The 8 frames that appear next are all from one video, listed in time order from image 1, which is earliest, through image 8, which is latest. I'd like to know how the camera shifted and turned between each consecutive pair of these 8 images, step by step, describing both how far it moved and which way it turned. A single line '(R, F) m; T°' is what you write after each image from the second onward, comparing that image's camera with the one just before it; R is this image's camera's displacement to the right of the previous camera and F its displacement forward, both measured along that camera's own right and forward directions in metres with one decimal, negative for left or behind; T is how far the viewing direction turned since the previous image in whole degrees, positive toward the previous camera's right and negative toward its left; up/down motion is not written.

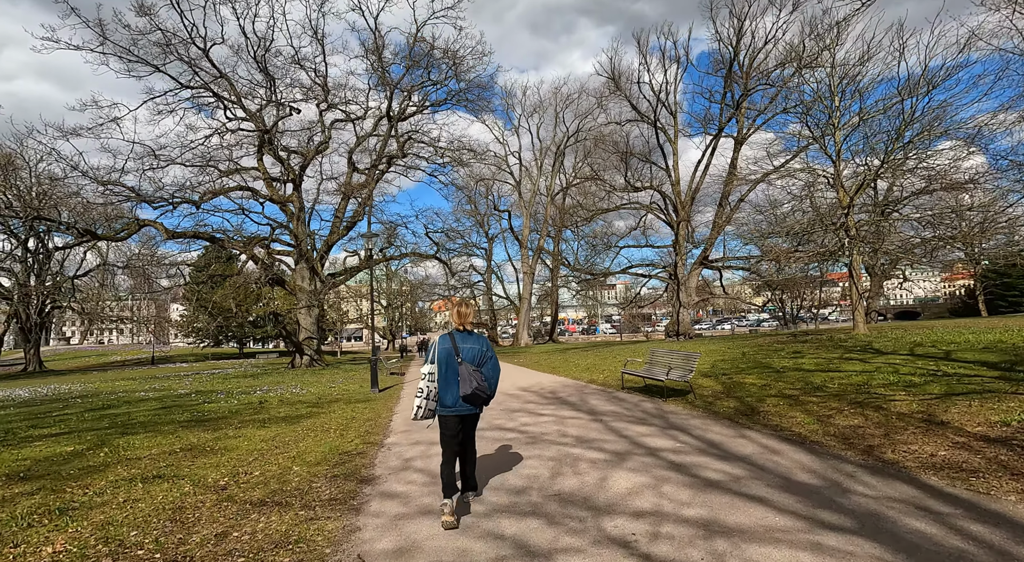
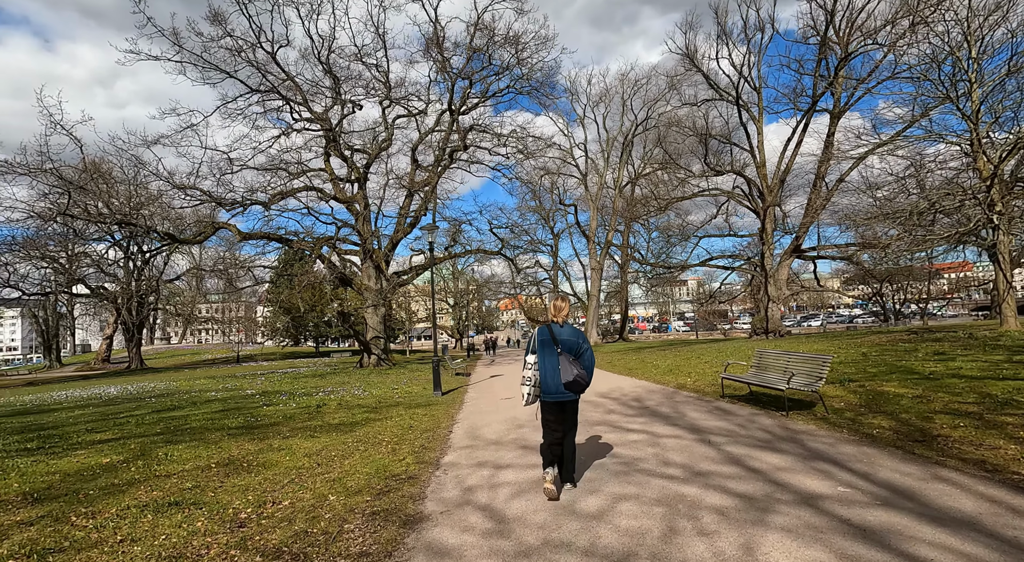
(-0.1, +1.2) m; -6°
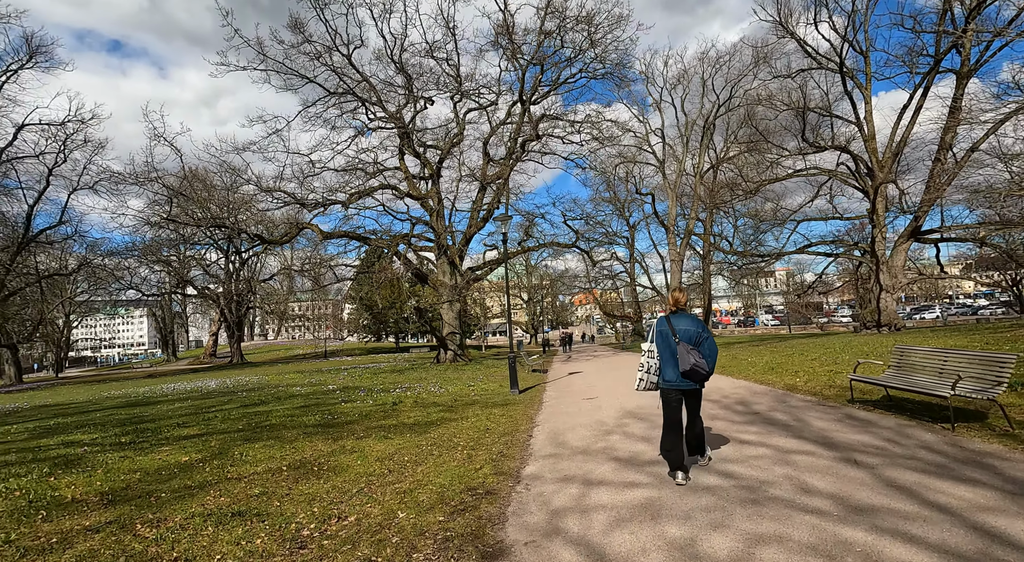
(-0.1, +0.7) m; -7°
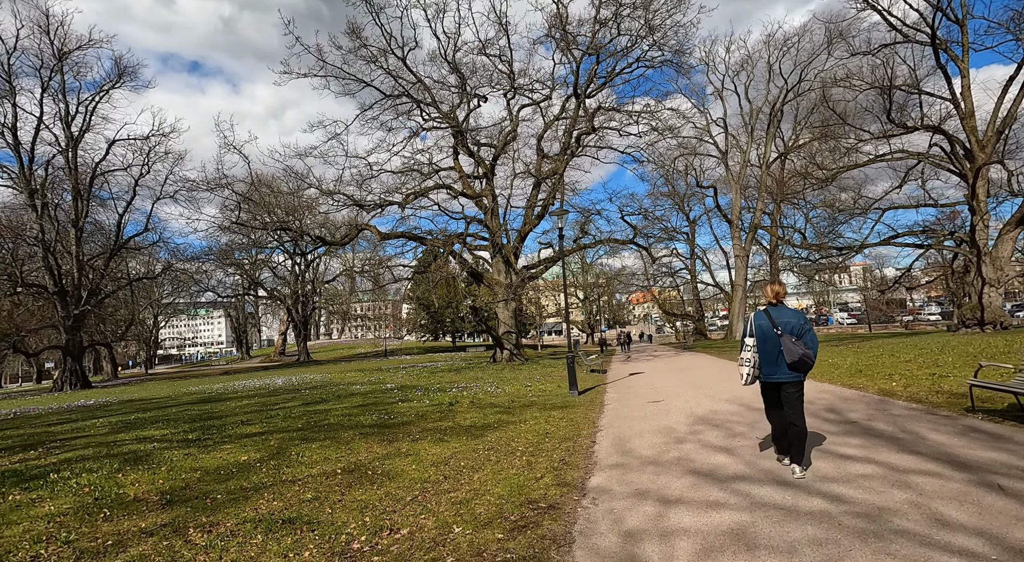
(-0.1, +0.4) m; -5°
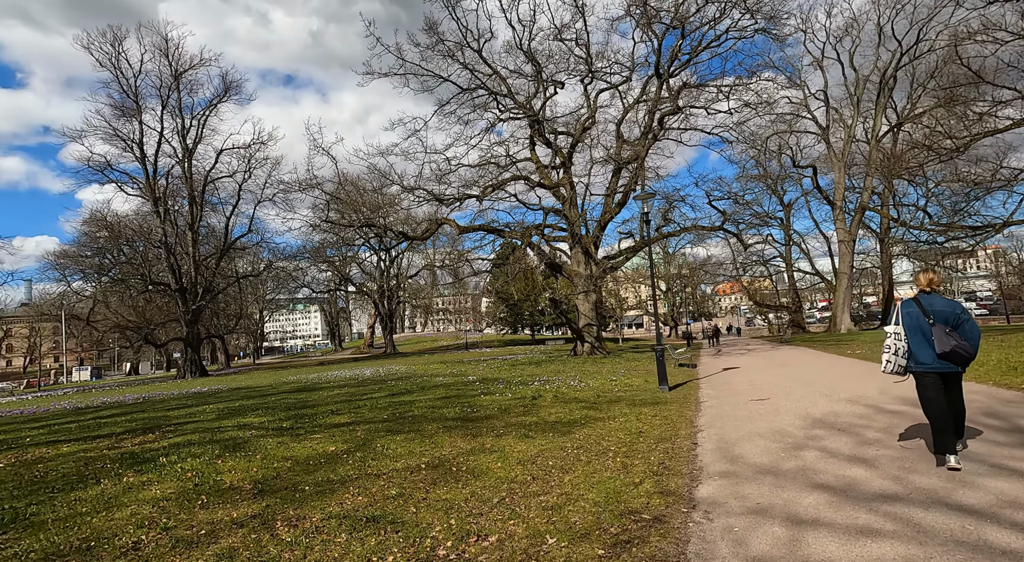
(-0.1, +0.4) m; -7°
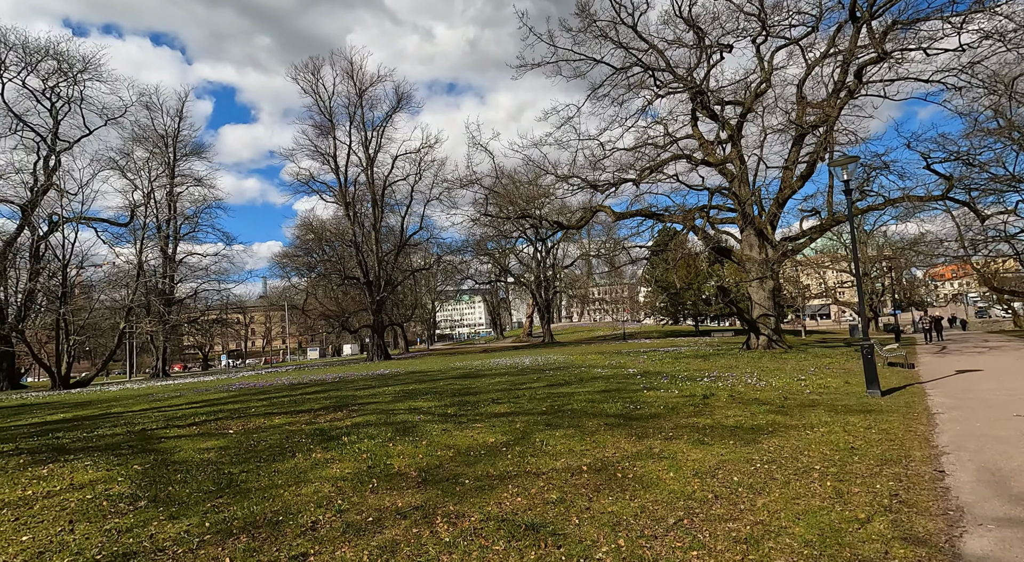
(-0.2, +1.0) m; -14°
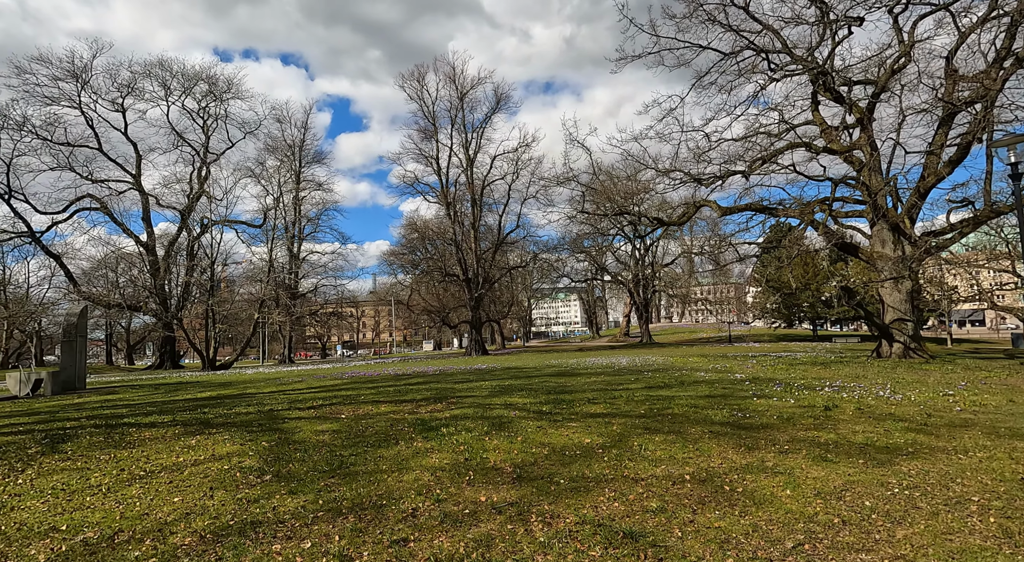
(-0.1, +0.8) m; -8°
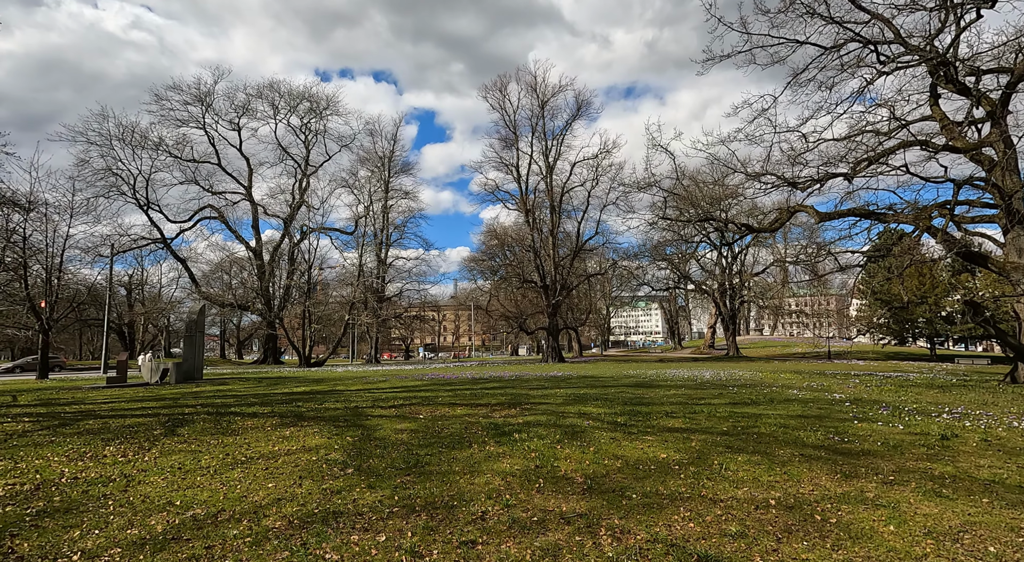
(-0.1, +0.8) m; -7°
